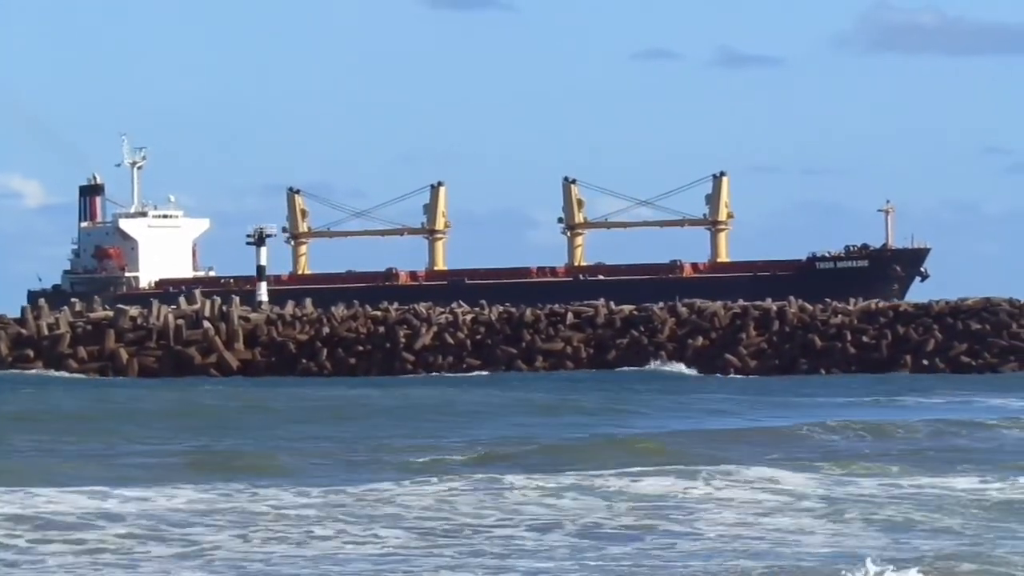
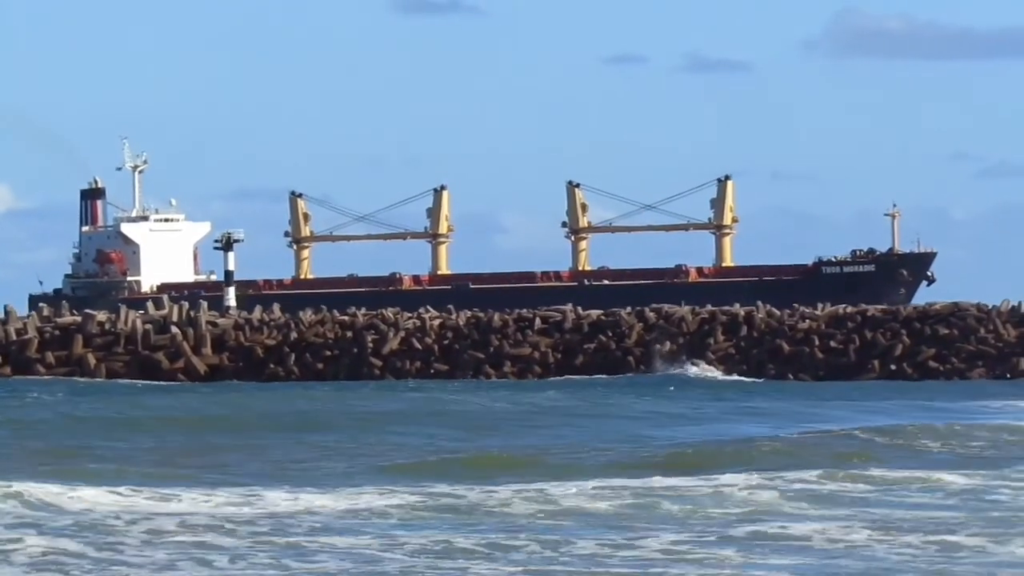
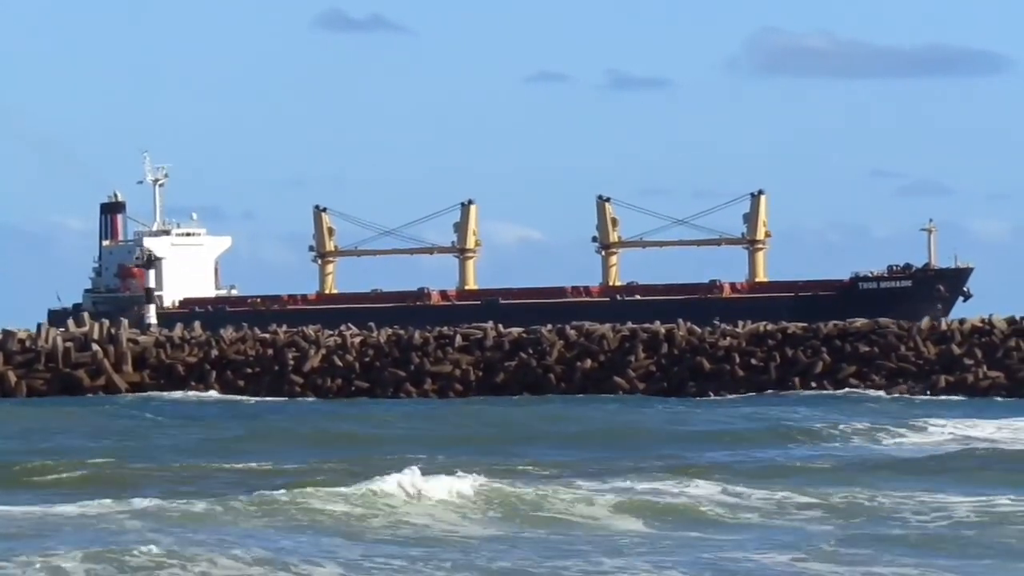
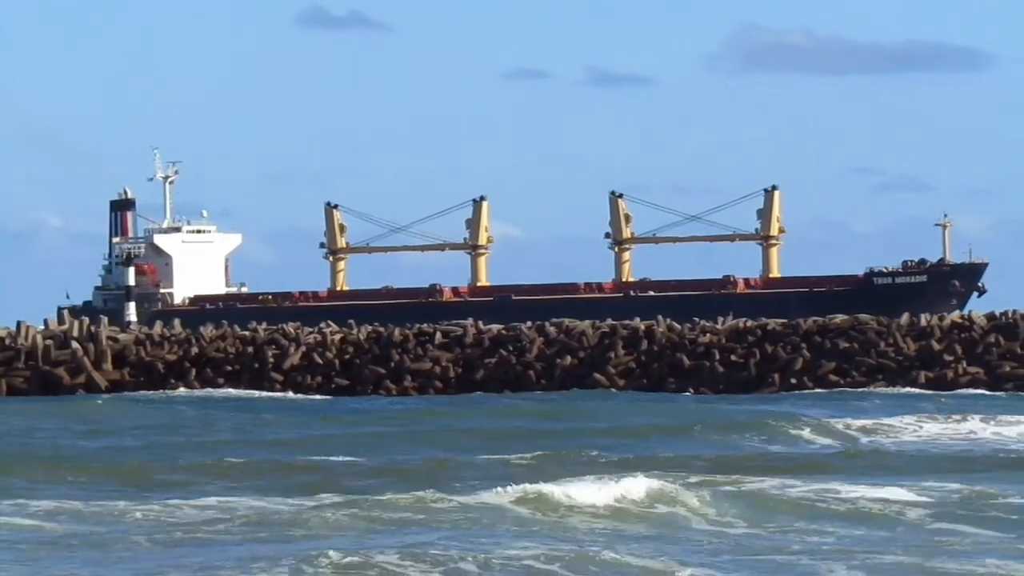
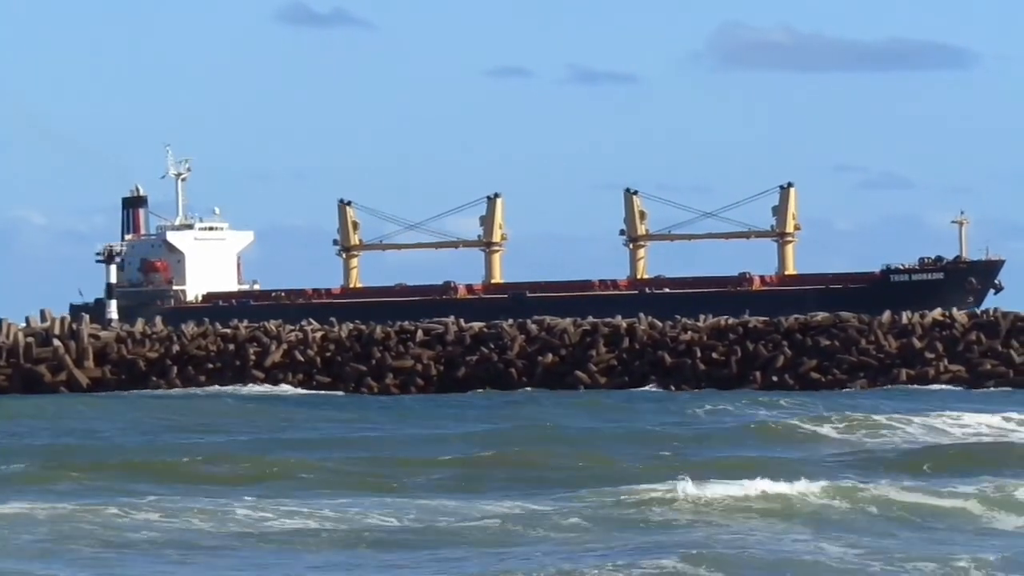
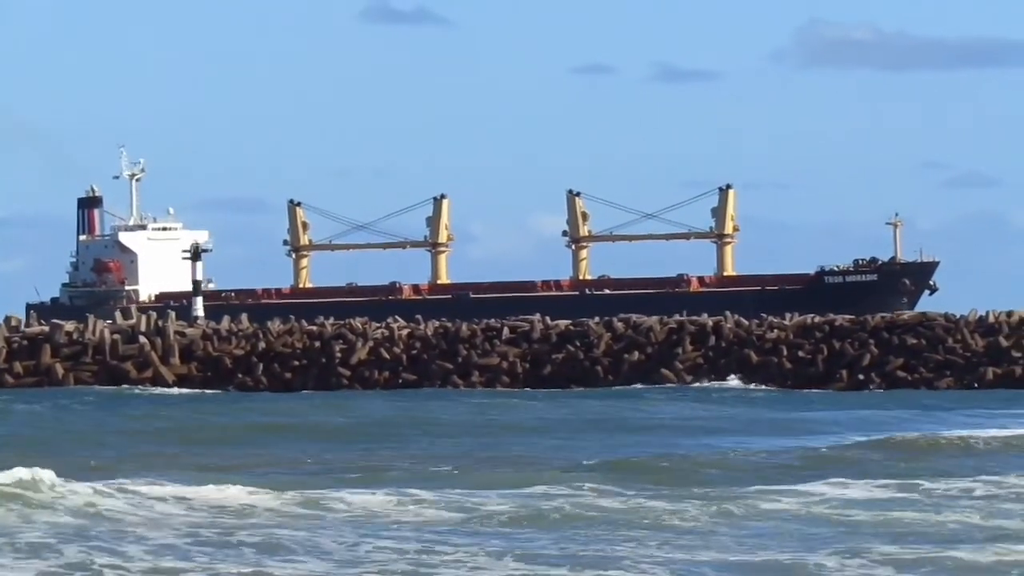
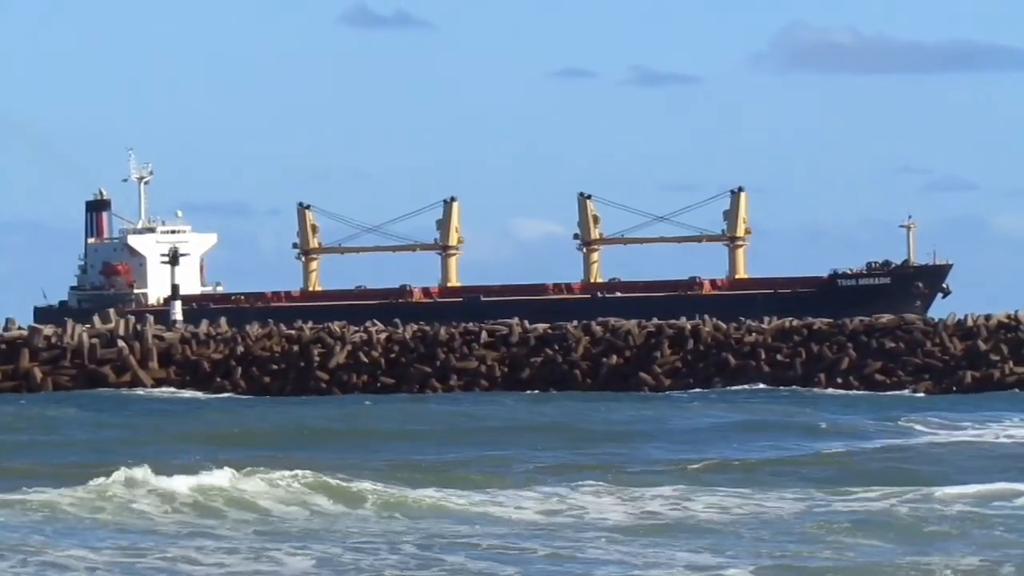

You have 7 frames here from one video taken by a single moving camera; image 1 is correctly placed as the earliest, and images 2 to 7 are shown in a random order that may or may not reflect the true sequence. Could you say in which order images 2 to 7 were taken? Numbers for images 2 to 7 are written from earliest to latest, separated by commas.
2, 6, 7, 3, 4, 5
